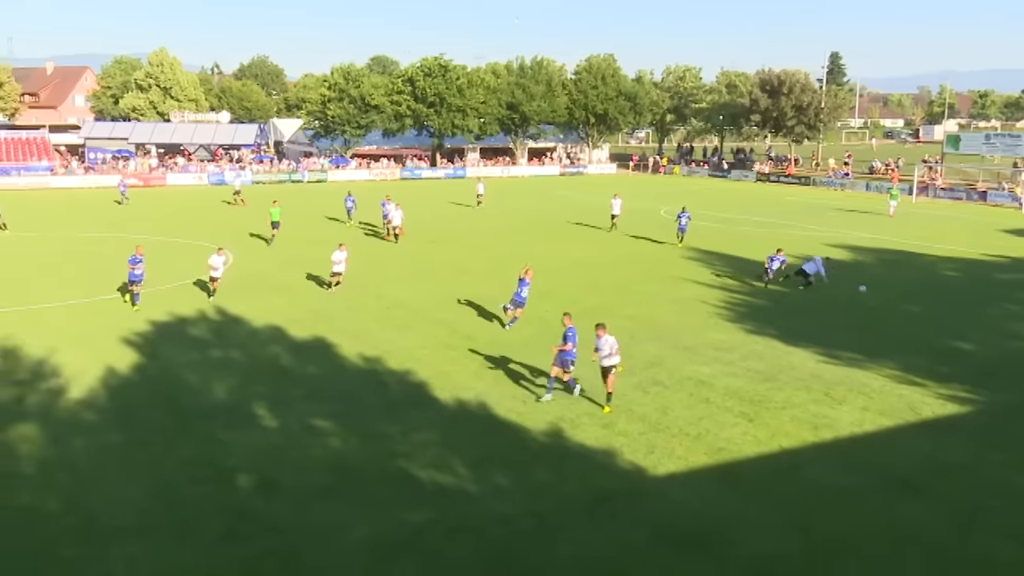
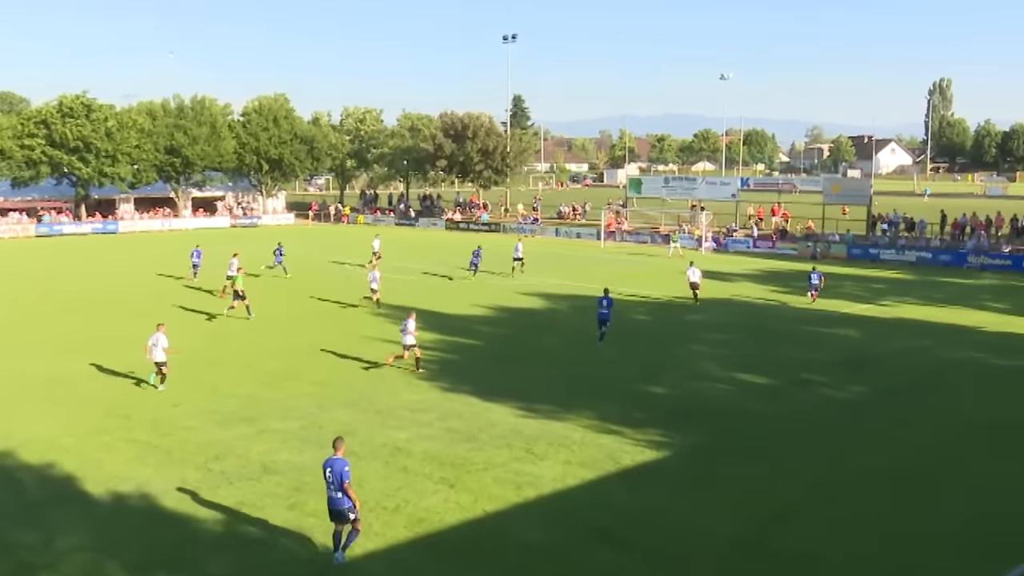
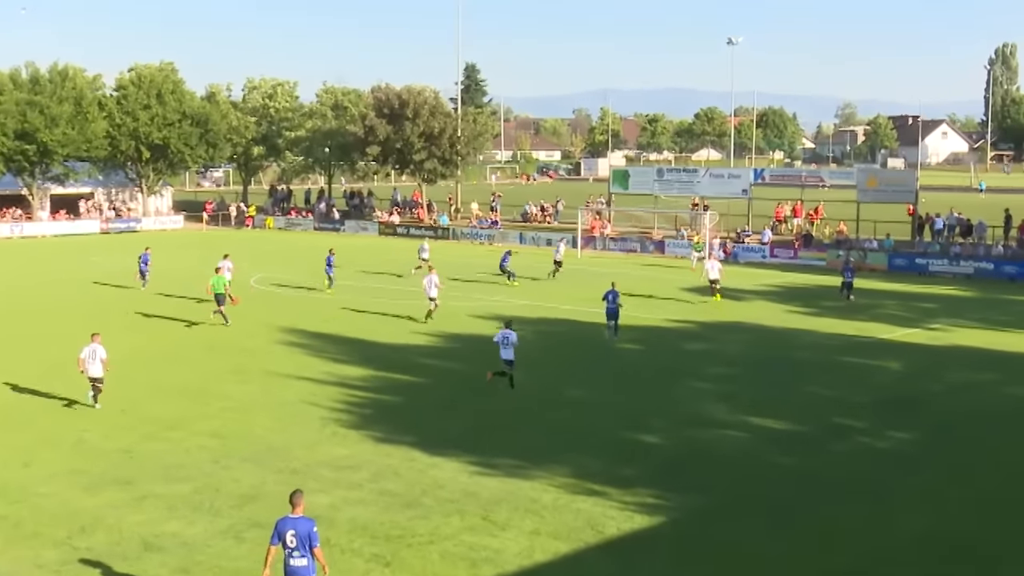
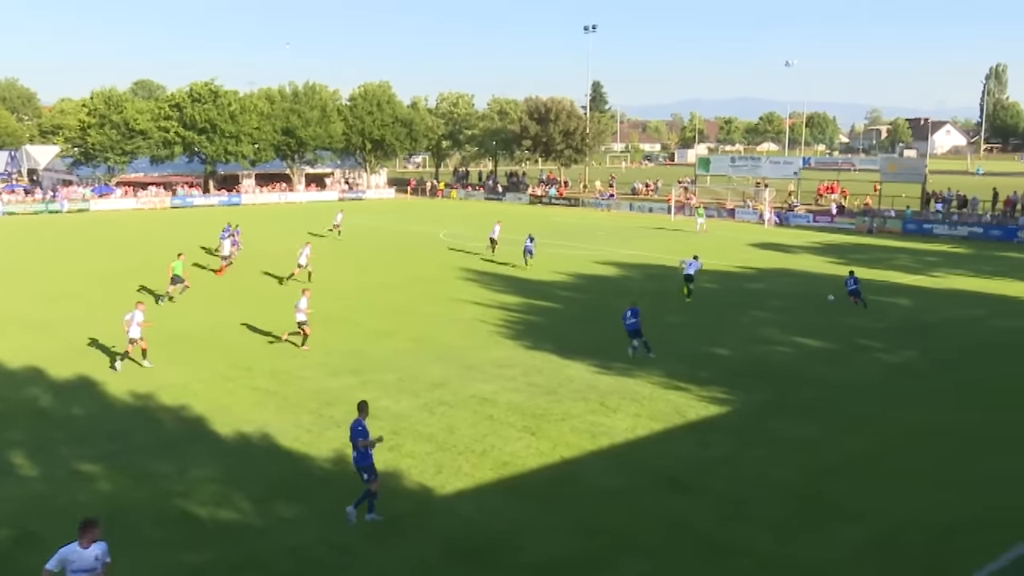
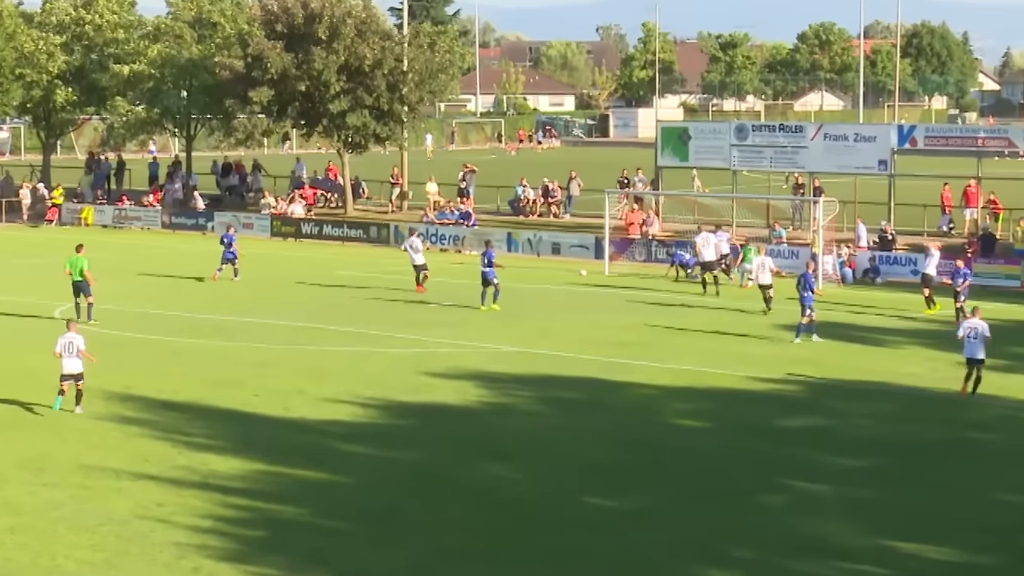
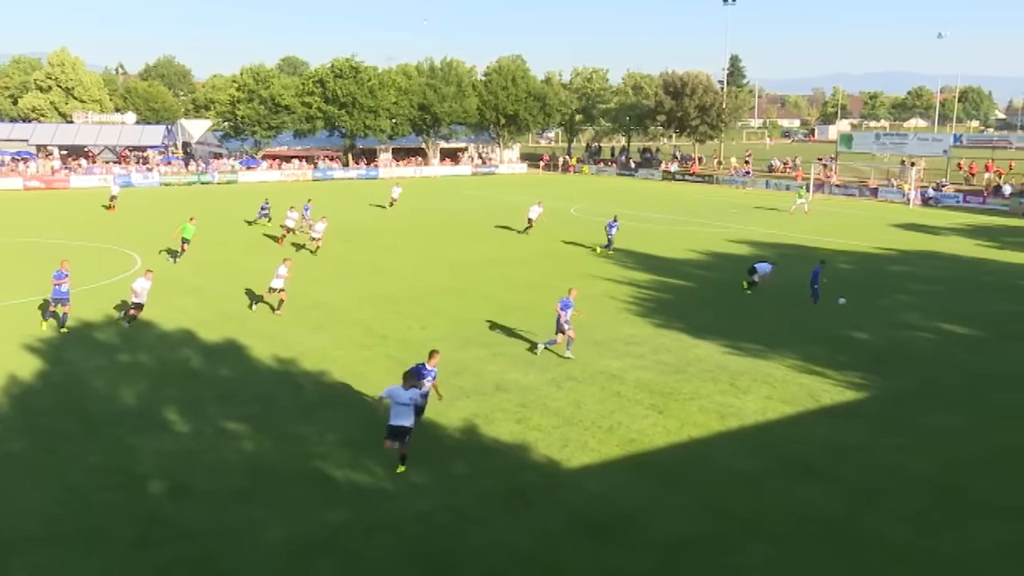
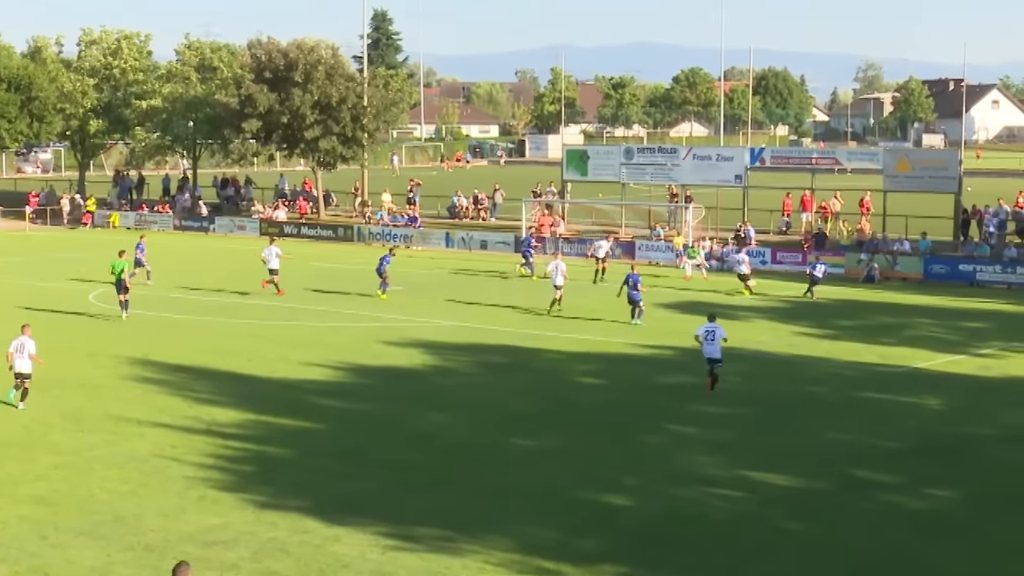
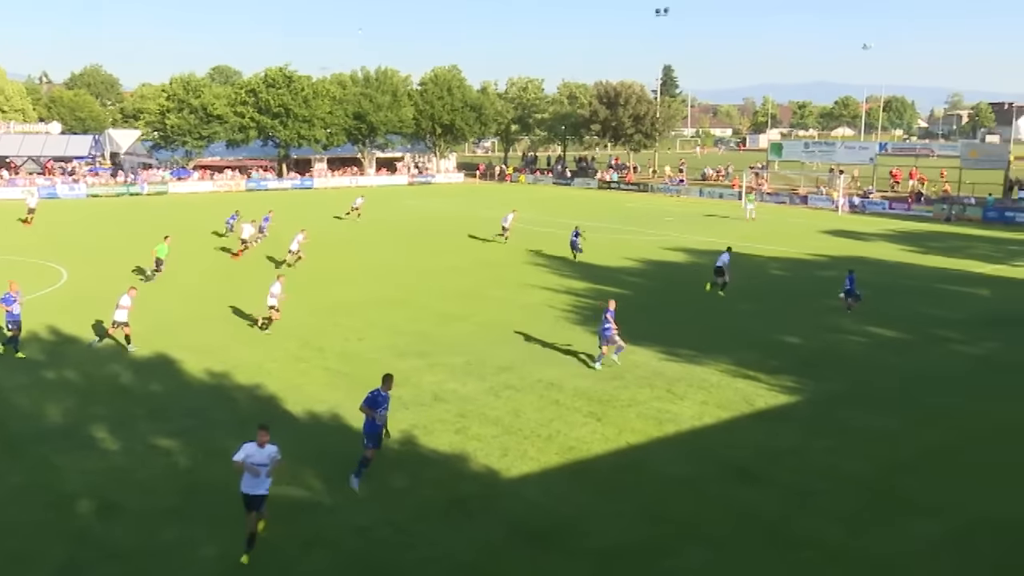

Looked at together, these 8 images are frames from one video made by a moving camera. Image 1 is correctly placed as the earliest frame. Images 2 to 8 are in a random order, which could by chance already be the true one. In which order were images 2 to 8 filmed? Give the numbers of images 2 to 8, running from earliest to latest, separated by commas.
6, 8, 4, 2, 3, 7, 5
